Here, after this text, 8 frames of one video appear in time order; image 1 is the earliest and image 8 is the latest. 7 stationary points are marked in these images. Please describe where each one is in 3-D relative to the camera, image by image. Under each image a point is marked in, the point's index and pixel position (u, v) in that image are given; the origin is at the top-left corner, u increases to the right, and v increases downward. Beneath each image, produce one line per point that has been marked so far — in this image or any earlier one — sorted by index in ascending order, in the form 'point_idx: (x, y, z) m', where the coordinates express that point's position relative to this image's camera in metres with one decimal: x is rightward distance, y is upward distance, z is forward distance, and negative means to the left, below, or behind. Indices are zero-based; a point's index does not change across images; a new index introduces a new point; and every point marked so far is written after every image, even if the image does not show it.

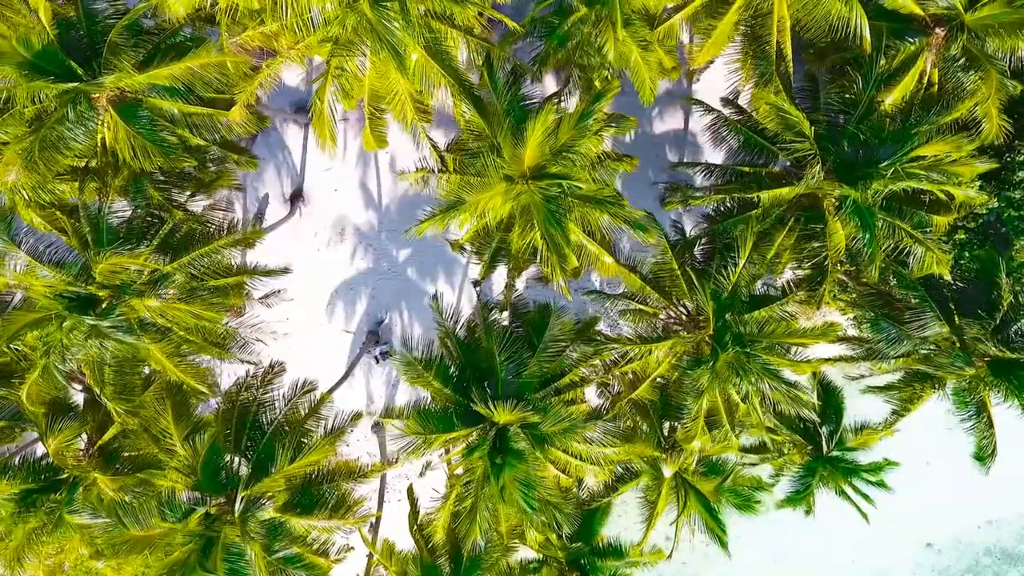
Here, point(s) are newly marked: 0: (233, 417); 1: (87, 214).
0: (-3.0, -1.3, +8.6) m
1: (-4.1, +0.7, +8.0) m
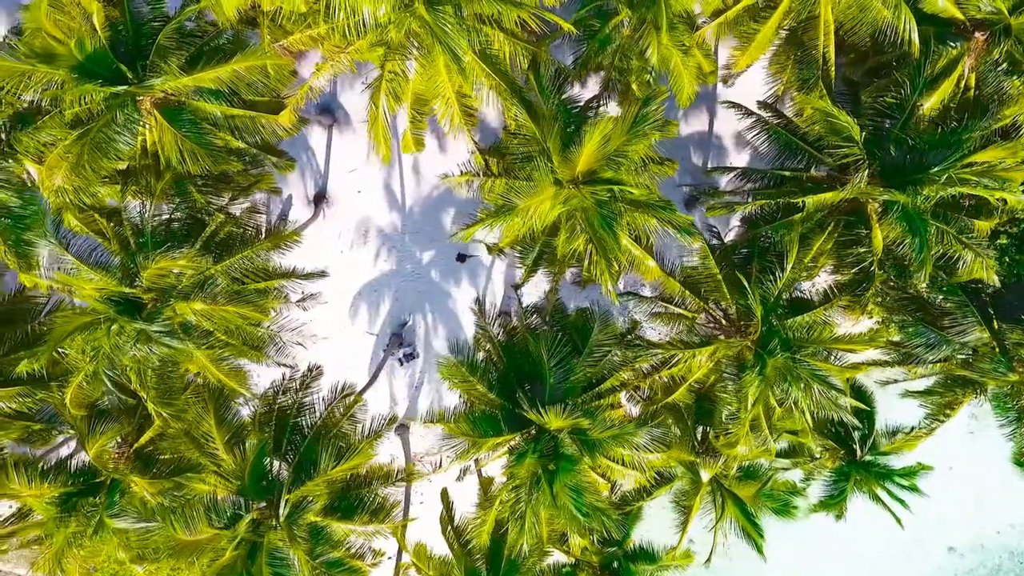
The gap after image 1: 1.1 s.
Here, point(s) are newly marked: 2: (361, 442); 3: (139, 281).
0: (-2.6, -1.4, +8.5) m
1: (-3.7, +0.6, +8.0) m
2: (-1.6, -1.6, +8.4) m
3: (-3.5, +0.2, +7.9) m
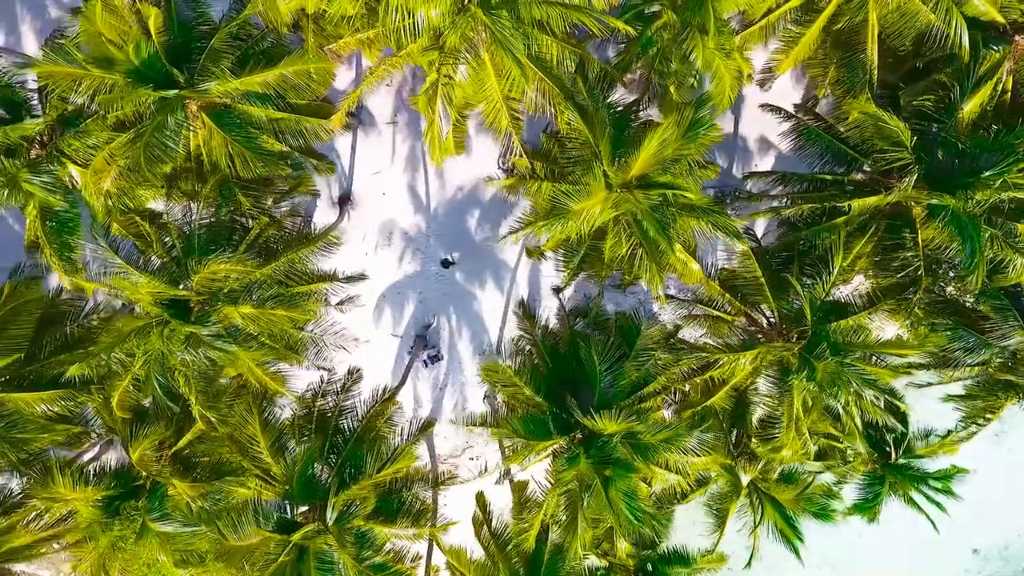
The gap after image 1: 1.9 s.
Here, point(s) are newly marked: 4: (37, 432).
0: (-2.2, -1.4, +8.5) m
1: (-3.3, +0.6, +8.0) m
2: (-1.2, -1.7, +8.4) m
3: (-3.1, +0.2, +7.8) m
4: (-4.8, -1.5, +8.2) m
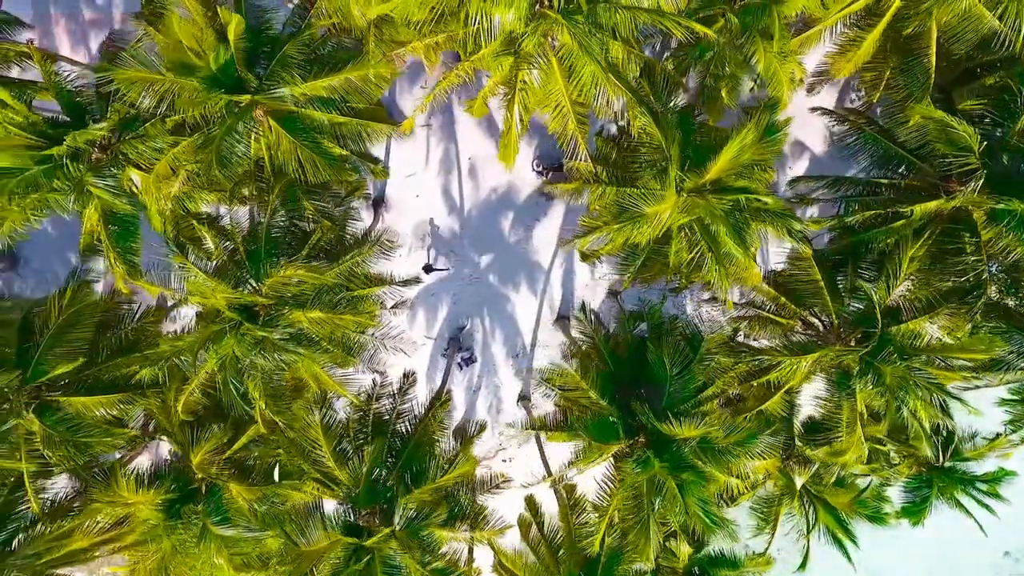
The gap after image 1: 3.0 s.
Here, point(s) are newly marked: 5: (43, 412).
0: (-1.5, -1.4, +8.5) m
1: (-2.6, +0.6, +8.0) m
2: (-0.5, -1.7, +8.4) m
3: (-2.5, +0.2, +7.9) m
4: (-4.1, -1.5, +8.2) m
5: (-4.6, -1.2, +8.0) m
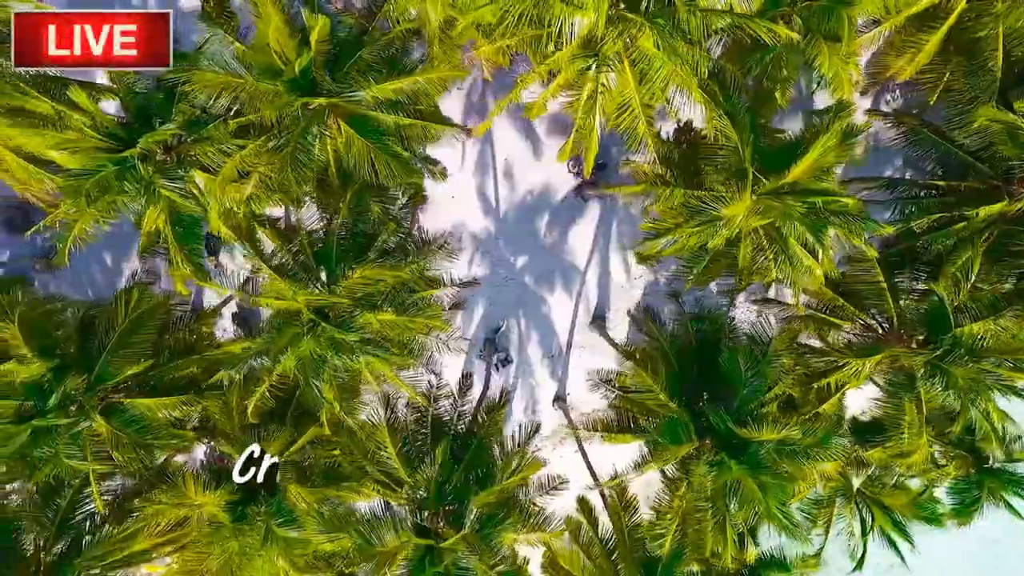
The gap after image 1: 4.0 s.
0: (-0.9, -1.5, +8.6) m
1: (-2.0, +0.5, +8.0) m
2: (+0.1, -1.7, +8.4) m
3: (-1.8, +0.1, +7.9) m
4: (-3.5, -1.5, +8.2) m
5: (-3.9, -1.2, +8.0) m
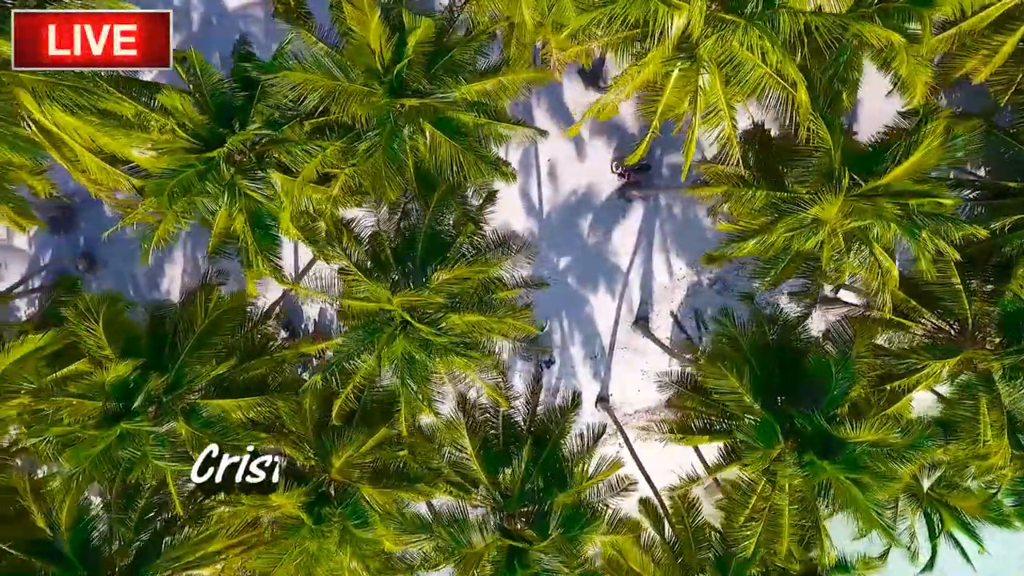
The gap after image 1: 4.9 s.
0: (-0.1, -1.5, +8.6) m
1: (-1.2, +0.5, +8.0) m
2: (+0.9, -1.7, +8.4) m
3: (-1.0, +0.1, +7.9) m
4: (-2.7, -1.6, +8.2) m
5: (-3.1, -1.2, +8.0) m
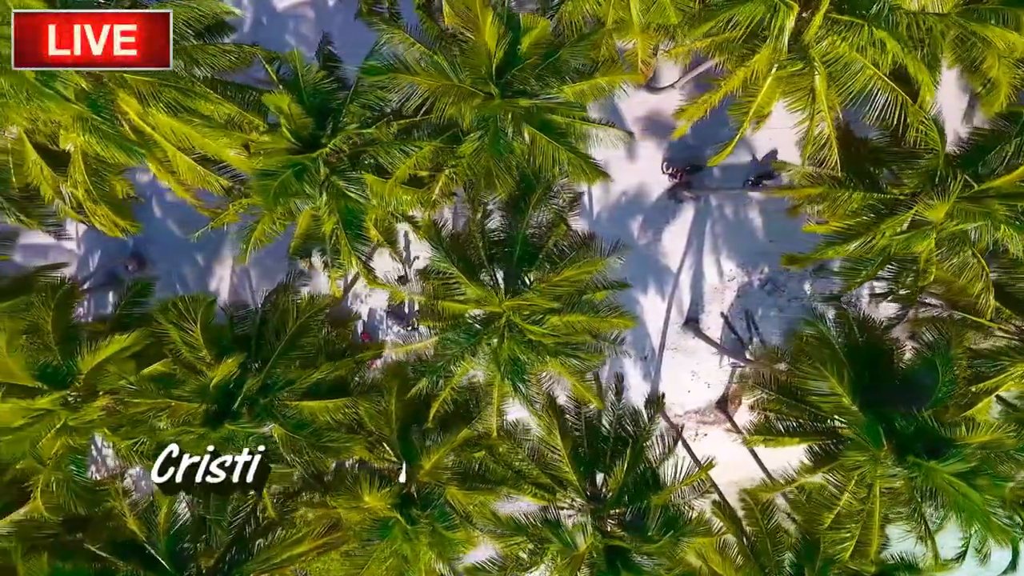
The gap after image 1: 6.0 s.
0: (+0.8, -1.5, +8.5) m
1: (-0.3, +0.5, +8.0) m
2: (+1.8, -1.7, +8.4) m
3: (-0.1, +0.1, +7.8) m
4: (-1.8, -1.6, +8.2) m
5: (-2.2, -1.3, +7.9) m
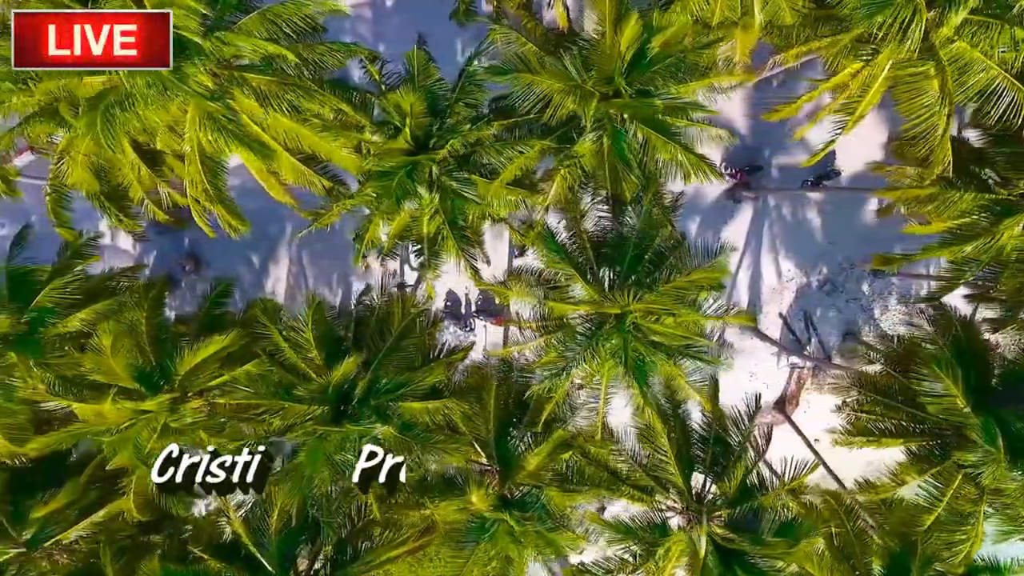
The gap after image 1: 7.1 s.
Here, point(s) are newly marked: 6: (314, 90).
0: (+1.9, -1.5, +8.5) m
1: (+0.8, +0.5, +7.9) m
2: (+2.9, -1.8, +8.3) m
3: (+0.9, +0.1, +7.8) m
4: (-0.7, -1.6, +8.2) m
5: (-1.2, -1.3, +7.9) m
6: (-1.8, +1.8, +7.4) m
